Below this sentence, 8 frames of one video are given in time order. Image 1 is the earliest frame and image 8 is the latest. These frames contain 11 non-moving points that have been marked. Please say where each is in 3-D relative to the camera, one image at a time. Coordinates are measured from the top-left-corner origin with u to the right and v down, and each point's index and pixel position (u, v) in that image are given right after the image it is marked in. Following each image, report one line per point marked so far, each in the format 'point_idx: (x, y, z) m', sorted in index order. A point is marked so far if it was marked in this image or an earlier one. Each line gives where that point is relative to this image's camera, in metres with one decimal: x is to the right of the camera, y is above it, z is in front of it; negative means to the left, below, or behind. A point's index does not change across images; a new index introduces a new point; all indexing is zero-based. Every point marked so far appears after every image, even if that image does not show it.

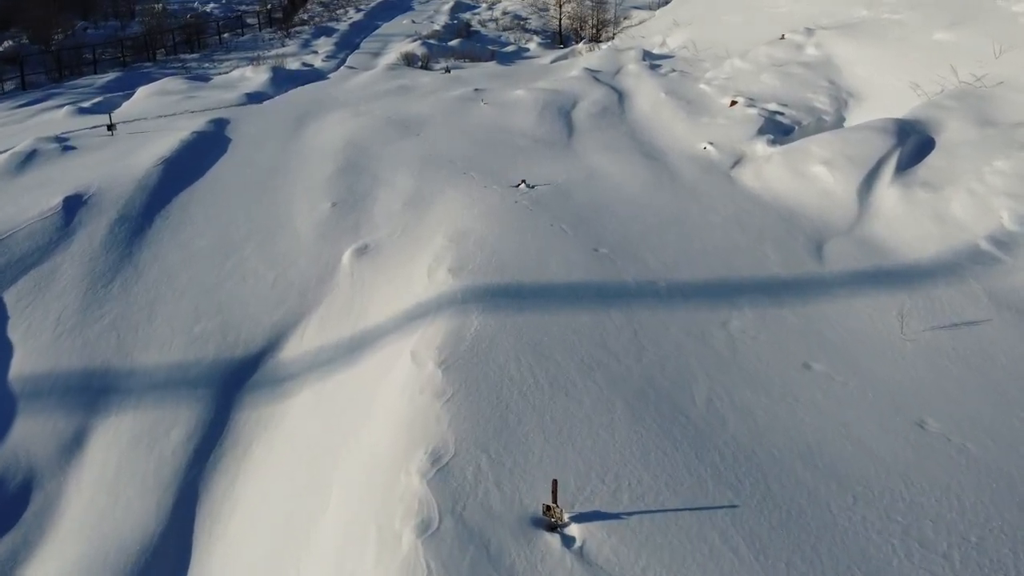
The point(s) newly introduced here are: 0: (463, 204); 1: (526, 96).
0: (-0.3, +0.5, +5.1) m
1: (+0.1, +1.9, +8.5) m
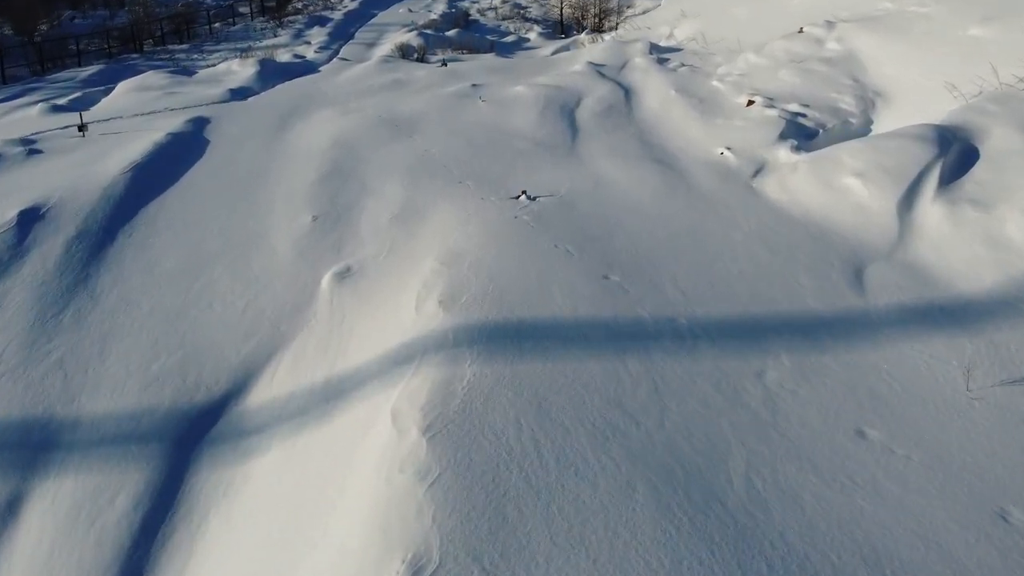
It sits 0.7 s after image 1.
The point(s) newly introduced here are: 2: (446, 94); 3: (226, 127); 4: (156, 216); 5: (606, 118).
0: (-0.3, +0.4, +4.6) m
1: (+0.1, +1.8, +8.0) m
2: (-0.7, +2.0, +8.4) m
3: (-2.5, +1.4, +7.3) m
4: (-2.1, +0.4, +5.1) m
5: (+0.8, +1.4, +7.0) m
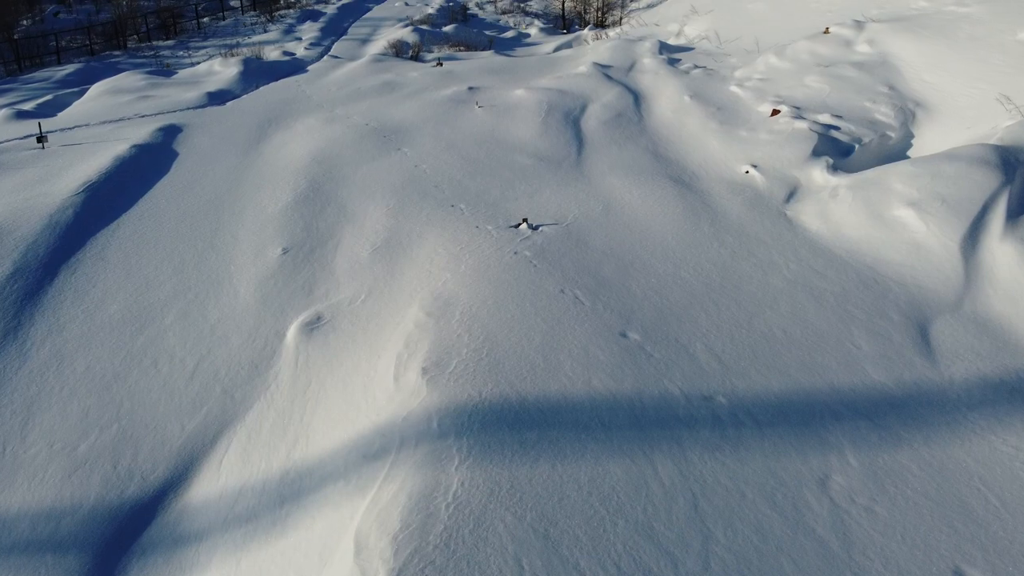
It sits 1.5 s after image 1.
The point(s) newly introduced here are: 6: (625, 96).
0: (-0.3, +0.2, +4.0) m
1: (+0.1, +1.7, +7.3) m
2: (-0.7, +1.8, +7.8) m
3: (-2.5, +1.2, +6.7) m
4: (-2.1, +0.2, +4.5) m
5: (+0.8, +1.2, +6.4) m
6: (+1.0, +1.7, +7.3) m
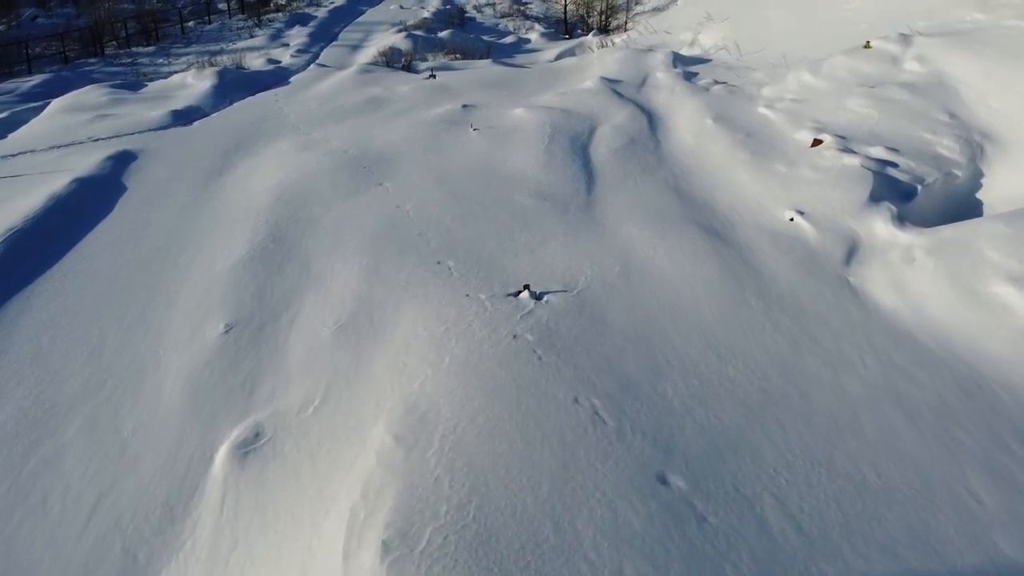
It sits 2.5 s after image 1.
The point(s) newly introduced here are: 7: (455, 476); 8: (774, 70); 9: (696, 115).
0: (-0.3, -0.2, +3.2) m
1: (+0.1, +1.3, +6.5) m
2: (-0.7, +1.4, +7.0) m
3: (-2.5, +0.8, +5.8) m
4: (-2.2, -0.1, +3.6) m
5: (+0.8, +0.9, +5.6) m
6: (+1.0, +1.3, +6.5) m
7: (-0.2, -0.5, +2.3) m
8: (+2.2, +1.8, +7.0) m
9: (+1.4, +1.3, +6.3) m
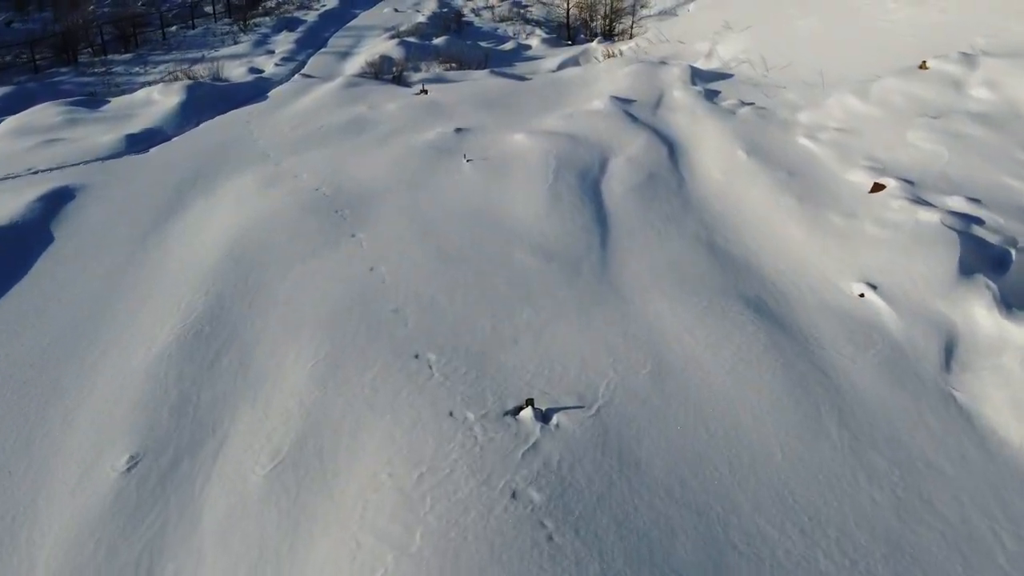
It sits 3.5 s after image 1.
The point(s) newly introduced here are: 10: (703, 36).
0: (-0.3, -0.6, +2.3) m
1: (+0.1, +0.9, +5.7) m
2: (-0.7, +1.1, +6.2) m
3: (-2.5, +0.5, +5.0) m
4: (-2.2, -0.5, +2.8) m
5: (+0.8, +0.5, +4.8) m
6: (+1.0, +1.0, +5.6) m
7: (-0.2, -0.9, +1.5) m
8: (+2.2, +1.4, +6.1) m
9: (+1.4, +0.9, +5.4) m
10: (+2.0, +2.7, +9.0) m
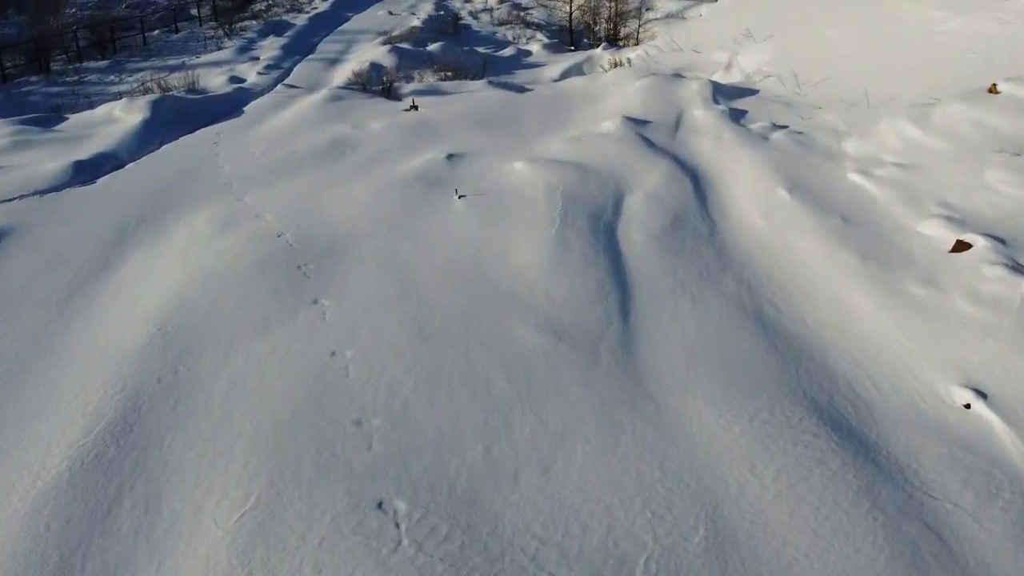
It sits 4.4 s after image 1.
0: (-0.3, -0.9, +1.5) m
1: (+0.1, +0.6, +4.9) m
2: (-0.7, +0.7, +5.4) m
3: (-2.5, +0.1, +4.2) m
4: (-2.2, -0.9, +2.0) m
5: (+0.8, +0.2, +4.0) m
6: (+1.0, +0.6, +4.8) m
7: (-0.2, -1.2, +0.7) m
8: (+2.2, +1.1, +5.3) m
9: (+1.4, +0.6, +4.6) m
10: (+2.0, +2.4, +8.2) m
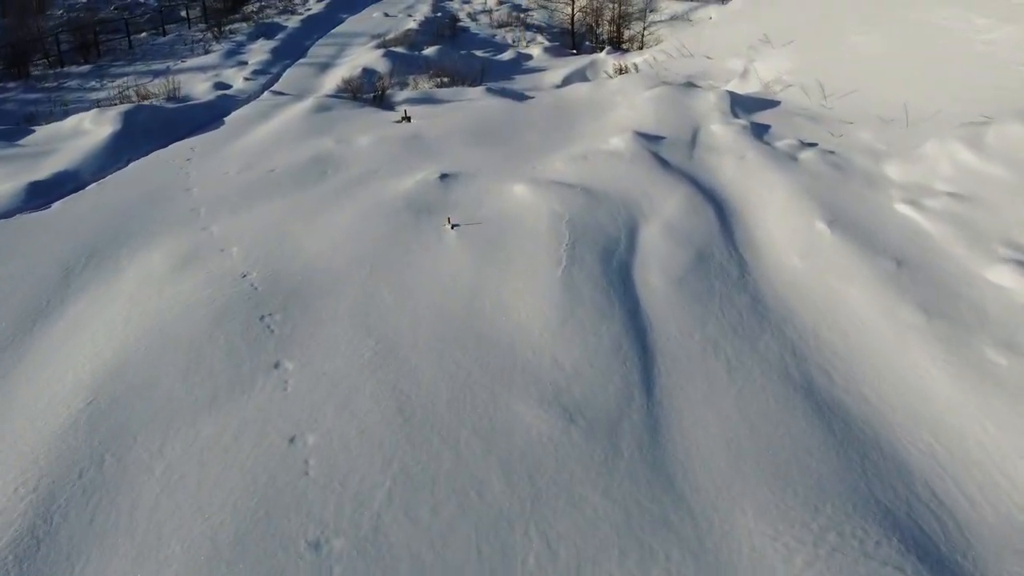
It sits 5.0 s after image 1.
0: (-0.3, -1.1, +1.0) m
1: (+0.1, +0.4, +4.3) m
2: (-0.7, +0.5, +4.8) m
3: (-2.5, -0.1, +3.7) m
4: (-2.2, -1.1, +1.5) m
5: (+0.8, 0.0, +3.4) m
6: (+1.0, +0.4, +4.3) m
7: (-0.2, -1.5, +0.1) m
8: (+2.2, +0.9, +4.8) m
9: (+1.4, +0.4, +4.1) m
10: (+2.0, +2.2, +7.7) m
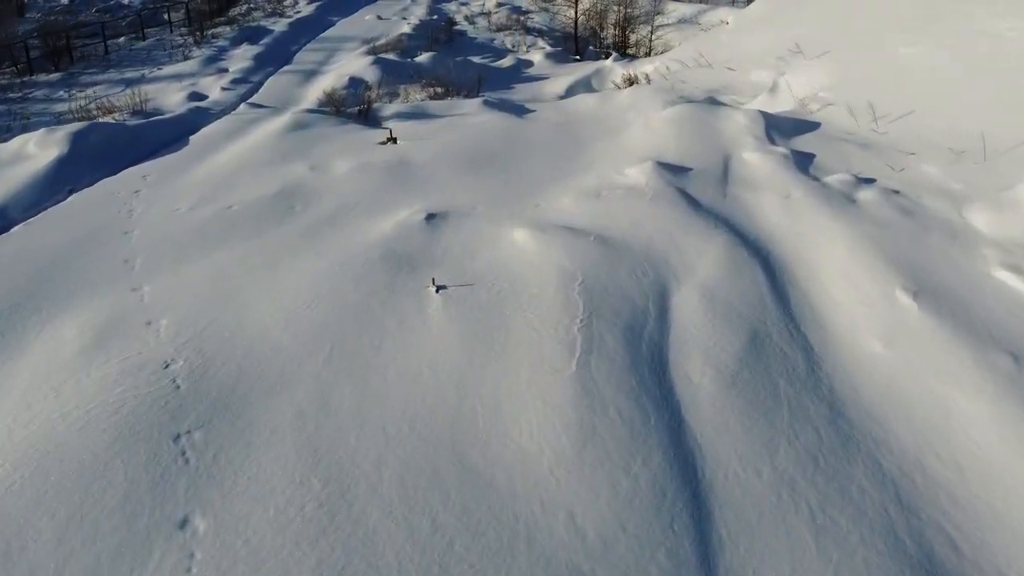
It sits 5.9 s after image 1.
0: (-0.3, -1.5, +0.2) m
1: (+0.1, +0.1, +3.5) m
2: (-0.7, +0.2, +4.0) m
3: (-2.5, -0.4, +2.8) m
4: (-2.2, -1.4, +0.6) m
5: (+0.8, -0.4, +2.6) m
6: (+1.0, +0.1, +3.5) m
7: (-0.2, -1.8, -0.7) m
8: (+2.2, +0.6, +4.0) m
9: (+1.4, +0.1, +3.3) m
10: (+2.0, +1.8, +6.8) m
